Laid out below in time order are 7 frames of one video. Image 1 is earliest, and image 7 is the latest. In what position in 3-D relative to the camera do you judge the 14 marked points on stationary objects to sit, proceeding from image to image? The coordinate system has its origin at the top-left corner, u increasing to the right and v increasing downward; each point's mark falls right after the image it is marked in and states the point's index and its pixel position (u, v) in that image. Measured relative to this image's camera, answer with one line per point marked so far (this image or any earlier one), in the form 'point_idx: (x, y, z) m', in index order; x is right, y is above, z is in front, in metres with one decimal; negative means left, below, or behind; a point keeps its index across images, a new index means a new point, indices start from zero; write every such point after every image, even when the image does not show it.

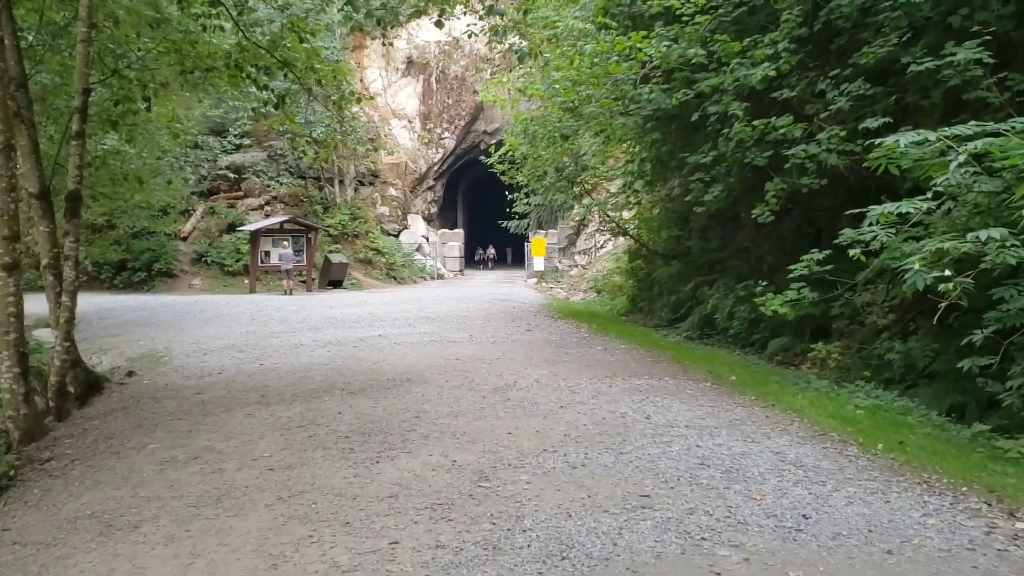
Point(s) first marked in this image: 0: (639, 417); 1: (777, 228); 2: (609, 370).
0: (+0.8, -0.8, +6.3) m
1: (+3.3, +0.8, +12.1) m
2: (+0.9, -0.8, +8.7) m
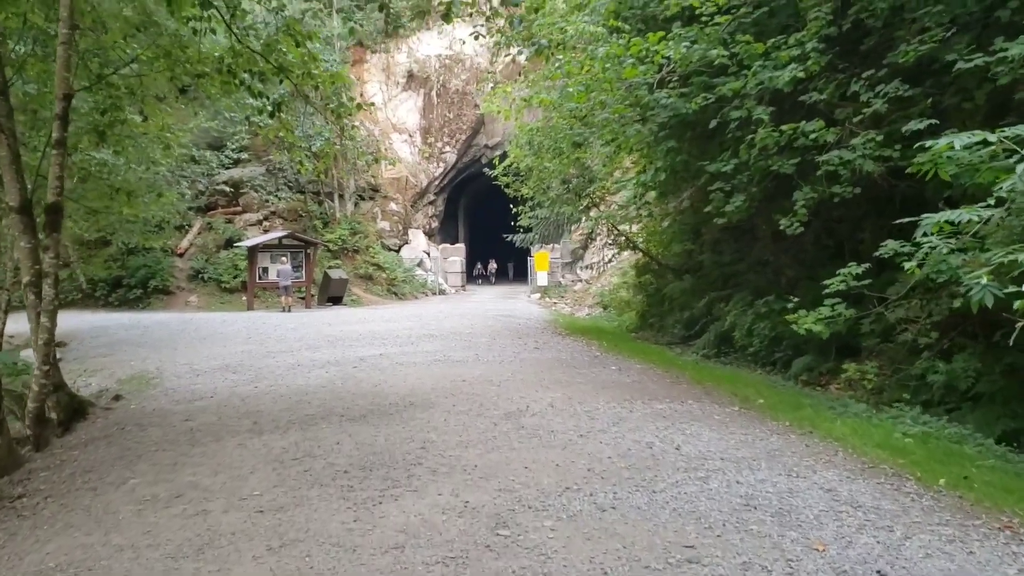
0: (+0.9, -0.9, +5.7) m
1: (+3.4, +0.6, +11.6) m
2: (+1.0, -0.9, +8.2) m
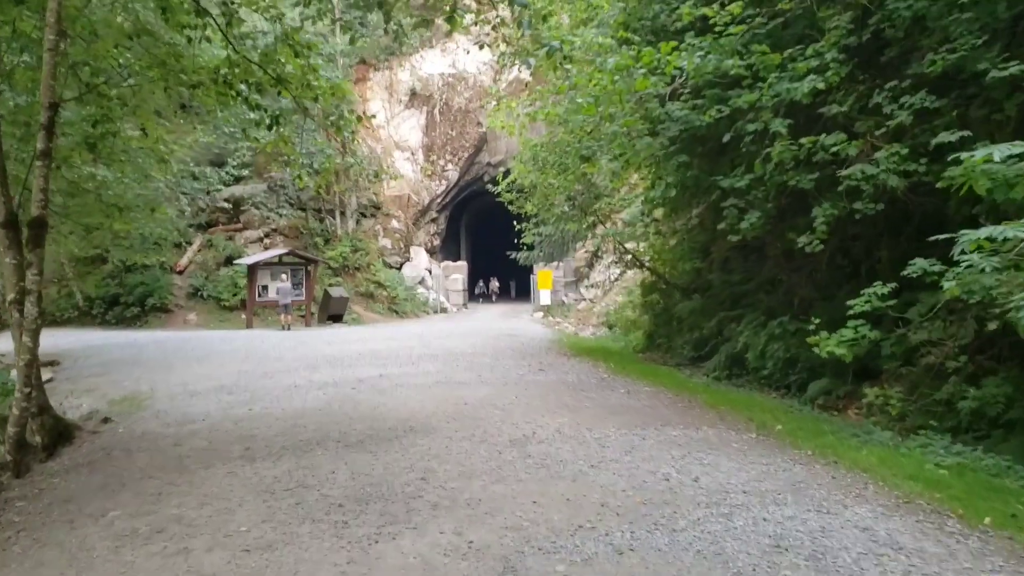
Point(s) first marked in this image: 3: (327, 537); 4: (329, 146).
0: (+1.0, -1.1, +5.4) m
1: (+3.4, +0.3, +11.2) m
2: (+1.0, -1.1, +7.8) m
3: (-0.9, -1.2, +4.5) m
4: (-2.4, +1.9, +12.8) m
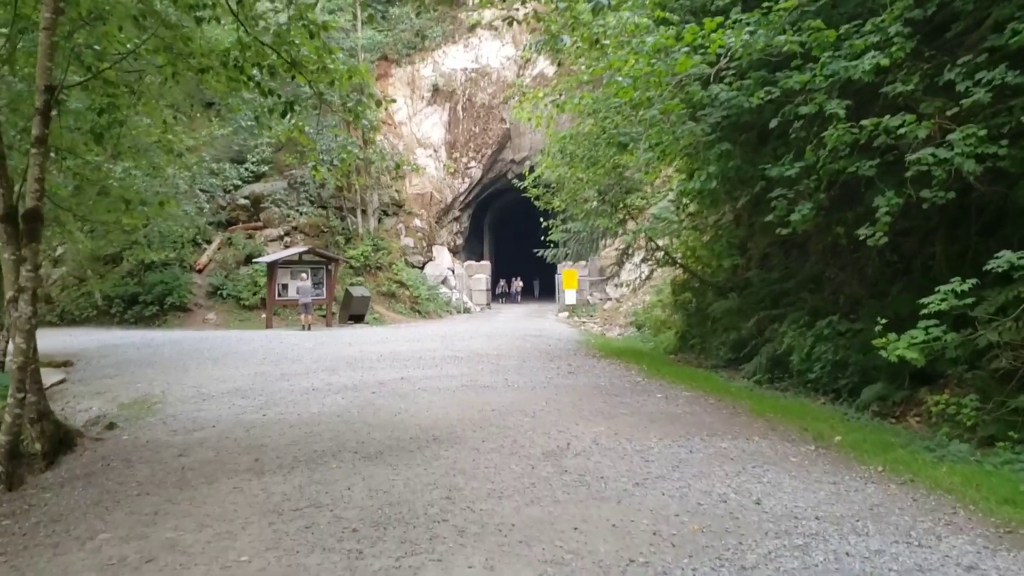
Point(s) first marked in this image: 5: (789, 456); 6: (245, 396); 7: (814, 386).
0: (+1.1, -1.0, +4.7) m
1: (+3.8, +0.4, +10.5) m
2: (+1.2, -1.0, +7.1) m
3: (-0.7, -1.1, +3.9) m
4: (-2.1, +1.9, +12.2) m
5: (+1.7, -1.0, +6.0) m
6: (-2.9, -1.2, +10.6) m
7: (+3.1, -1.0, +9.8) m
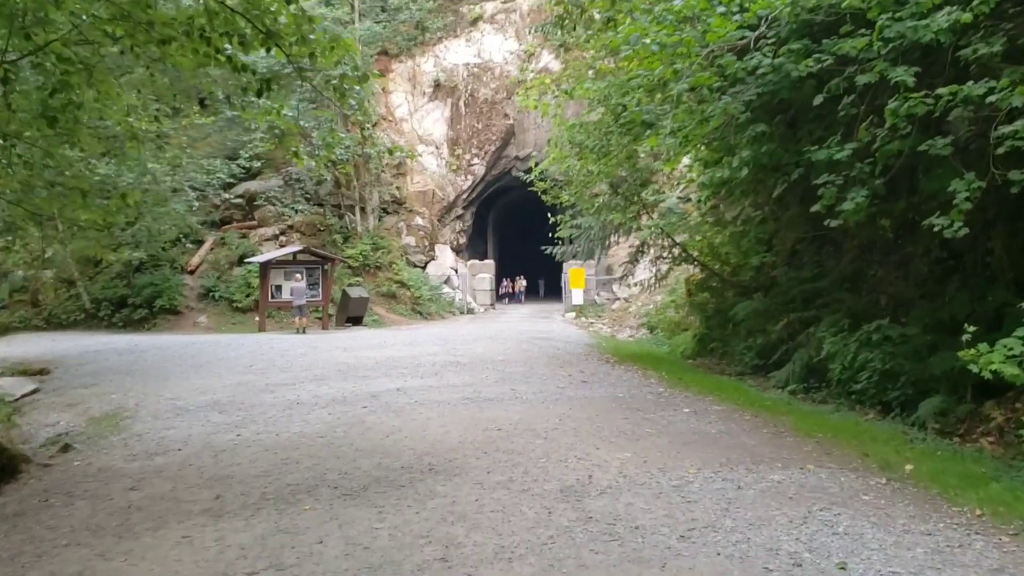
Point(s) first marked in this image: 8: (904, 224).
0: (+1.2, -1.1, +3.7) m
1: (+3.8, +0.4, +9.4) m
2: (+1.3, -1.0, +6.1) m
3: (-0.6, -1.2, +2.8) m
4: (-2.0, +1.9, +11.2) m
5: (+1.8, -1.0, +4.9) m
6: (-2.8, -1.2, +9.5) m
7: (+3.1, -1.0, +8.8) m
8: (+3.6, +0.6, +8.9) m
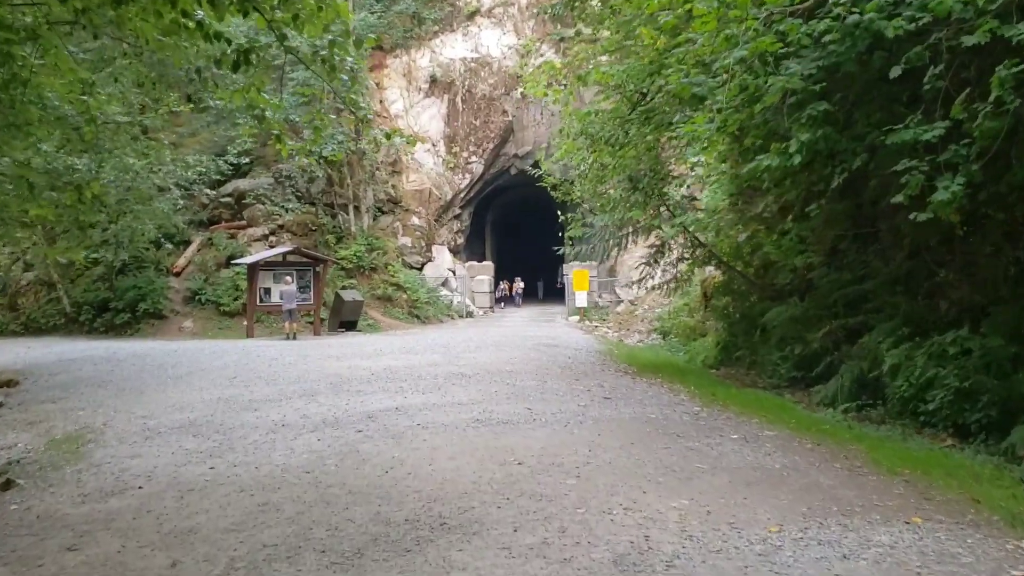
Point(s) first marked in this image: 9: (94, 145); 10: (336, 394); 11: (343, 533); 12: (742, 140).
0: (+1.4, -1.1, +2.5) m
1: (+4.0, +0.3, +8.3) m
2: (+1.5, -1.1, +4.9) m
3: (-0.5, -1.2, +1.7) m
4: (-1.9, +1.8, +10.0) m
5: (+1.9, -1.1, +3.8) m
6: (-2.7, -1.3, +8.3) m
7: (+3.3, -1.0, +7.6) m
8: (+3.8, +0.6, +7.8) m
9: (-6.2, +1.9, +15.7) m
10: (-1.9, -1.1, +10.2) m
11: (-0.8, -1.2, +4.6) m
12: (+2.2, +1.3, +9.0) m
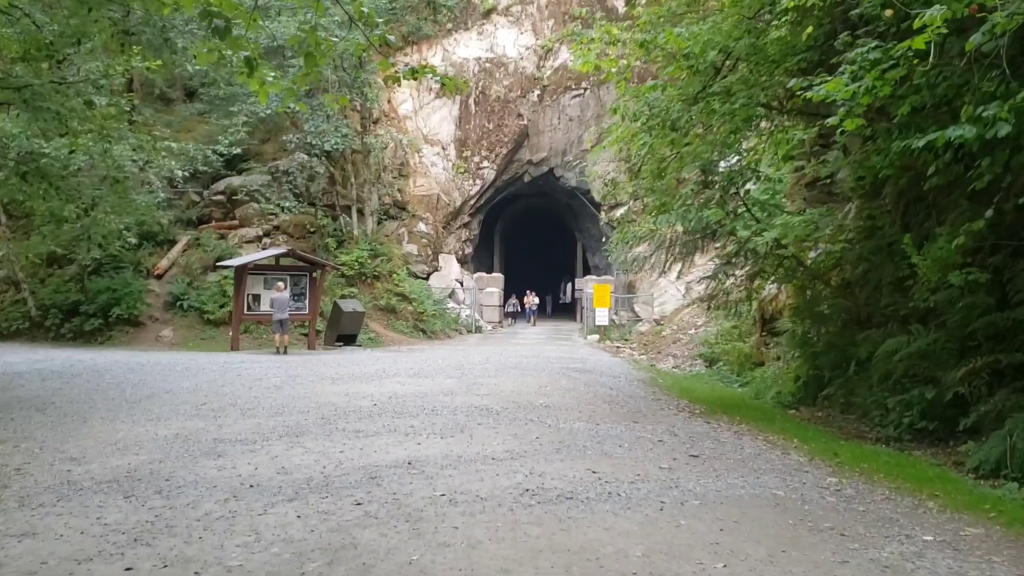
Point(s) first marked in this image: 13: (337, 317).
0: (+1.7, -1.1, +0.1) m
1: (+4.4, +0.1, +5.9) m
2: (+1.8, -1.2, +2.5) m
3: (-0.1, -1.2, -0.7) m
4: (-1.4, +1.8, +7.7) m
5: (+2.3, -1.2, +1.4) m
6: (-2.3, -1.3, +6.0) m
7: (+3.7, -1.2, +5.3) m
8: (+4.2, +0.4, +5.5) m
9: (-5.7, +1.8, +13.3) m
10: (-1.5, -1.2, +7.8) m
11: (-0.5, -1.2, +2.2) m
12: (+2.6, +1.2, +6.6) m
13: (-3.4, -0.6, +19.0) m
